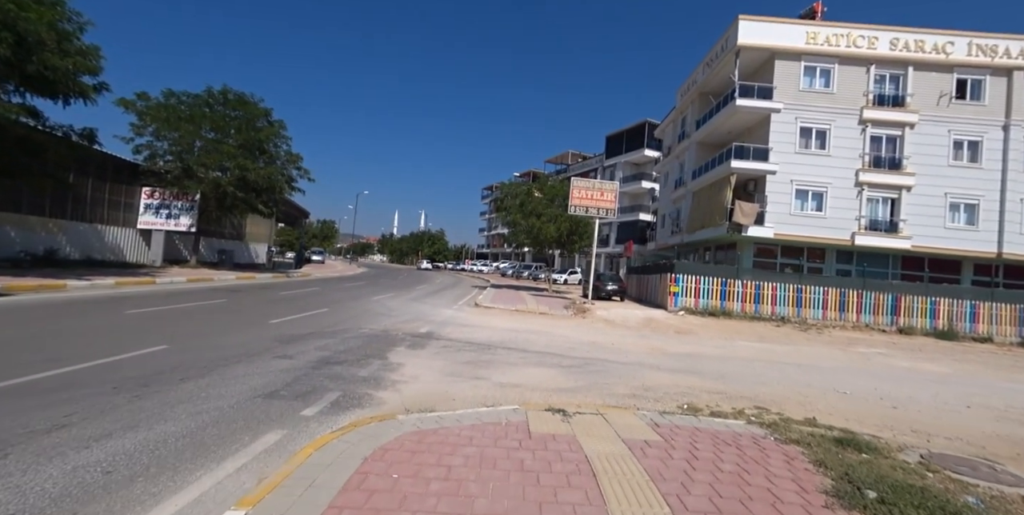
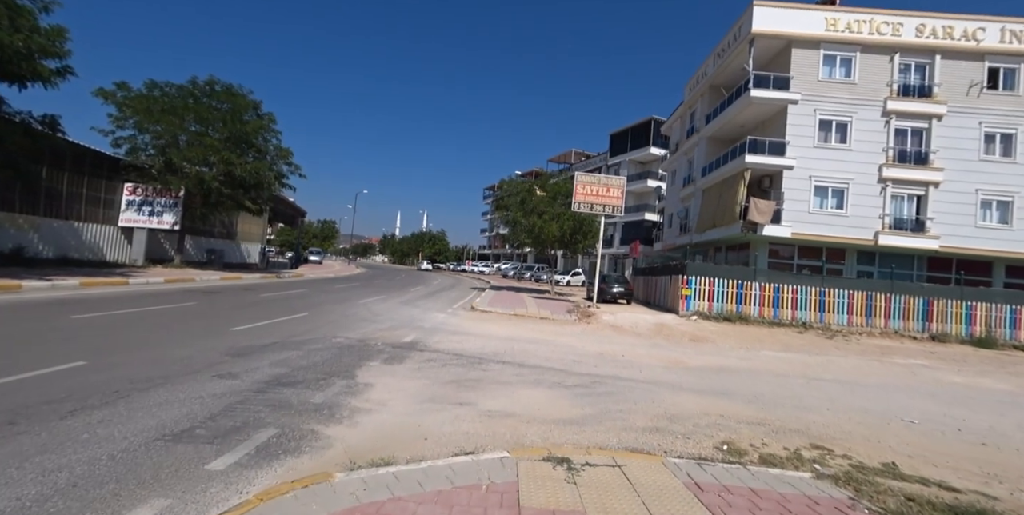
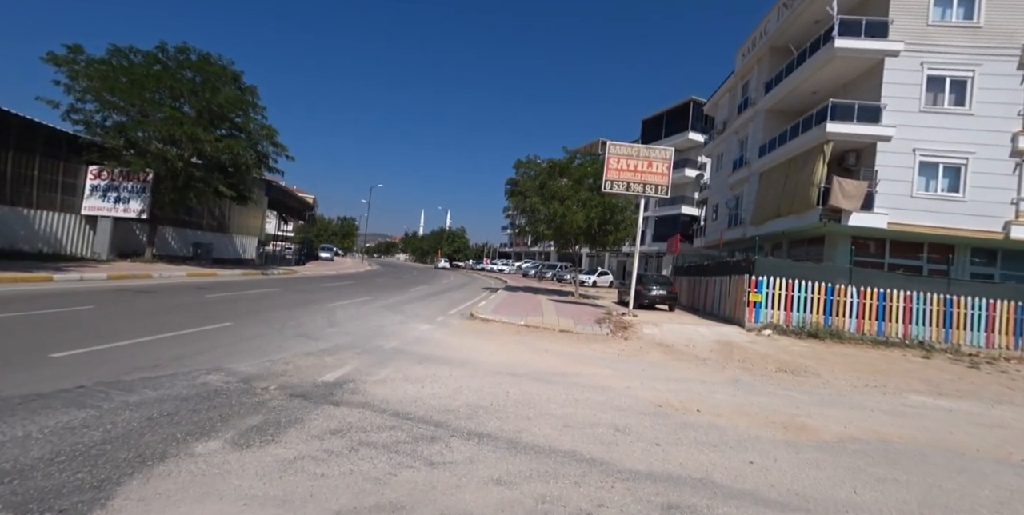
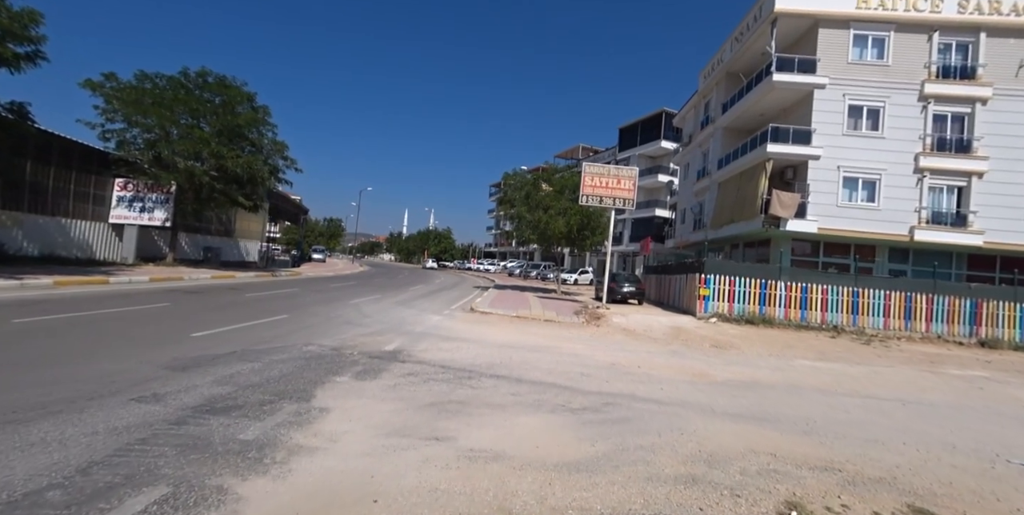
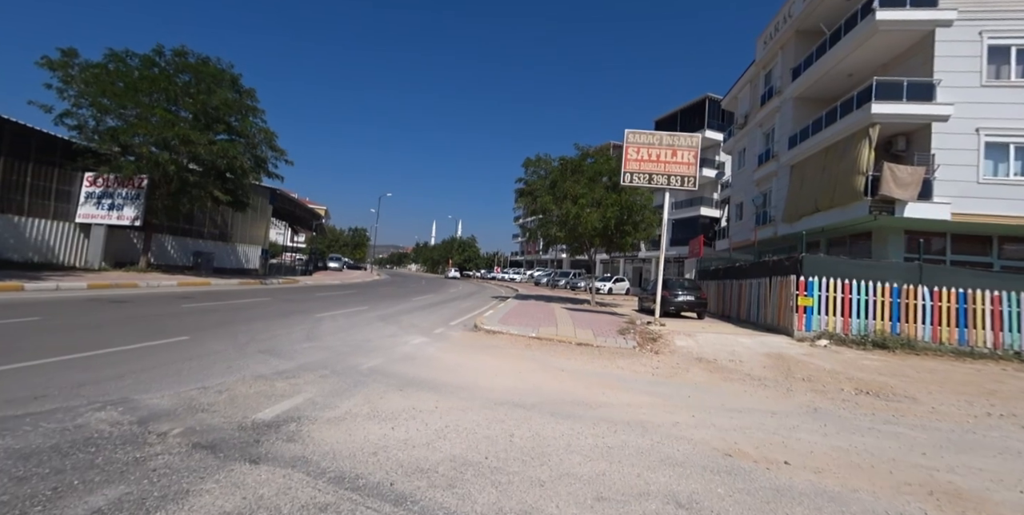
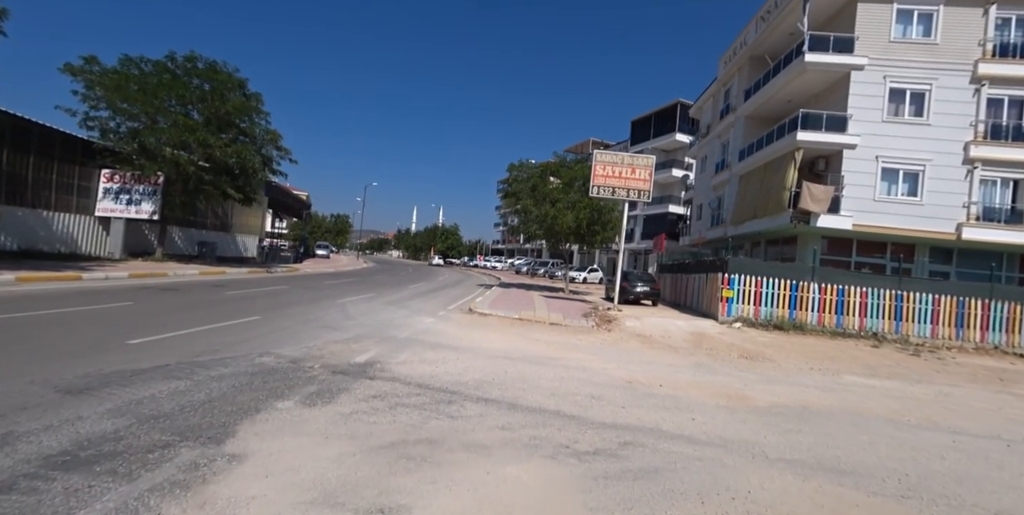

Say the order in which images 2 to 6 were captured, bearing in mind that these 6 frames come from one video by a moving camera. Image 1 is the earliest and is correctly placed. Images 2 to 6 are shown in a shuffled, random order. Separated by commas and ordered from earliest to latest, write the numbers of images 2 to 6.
2, 4, 6, 3, 5
